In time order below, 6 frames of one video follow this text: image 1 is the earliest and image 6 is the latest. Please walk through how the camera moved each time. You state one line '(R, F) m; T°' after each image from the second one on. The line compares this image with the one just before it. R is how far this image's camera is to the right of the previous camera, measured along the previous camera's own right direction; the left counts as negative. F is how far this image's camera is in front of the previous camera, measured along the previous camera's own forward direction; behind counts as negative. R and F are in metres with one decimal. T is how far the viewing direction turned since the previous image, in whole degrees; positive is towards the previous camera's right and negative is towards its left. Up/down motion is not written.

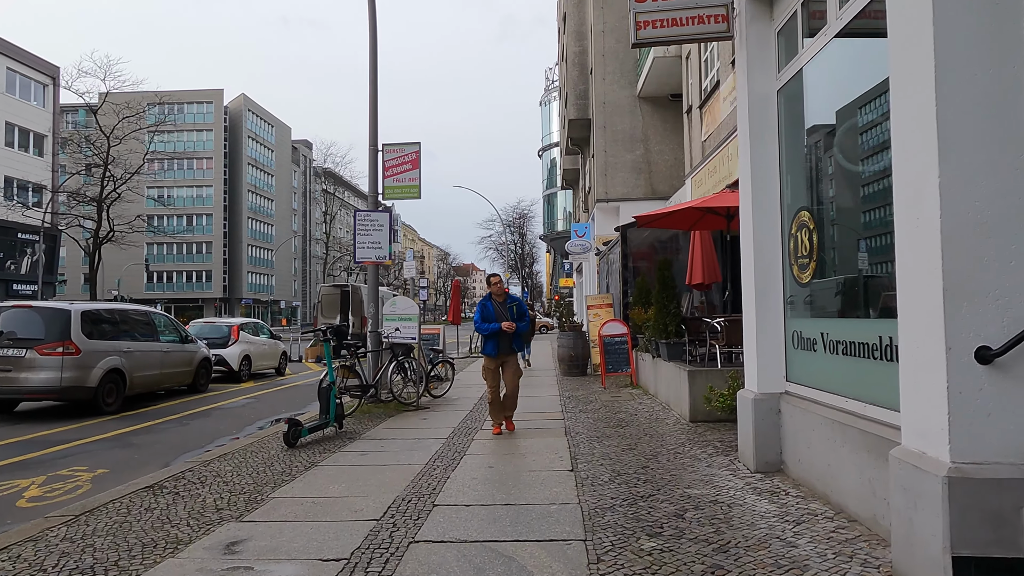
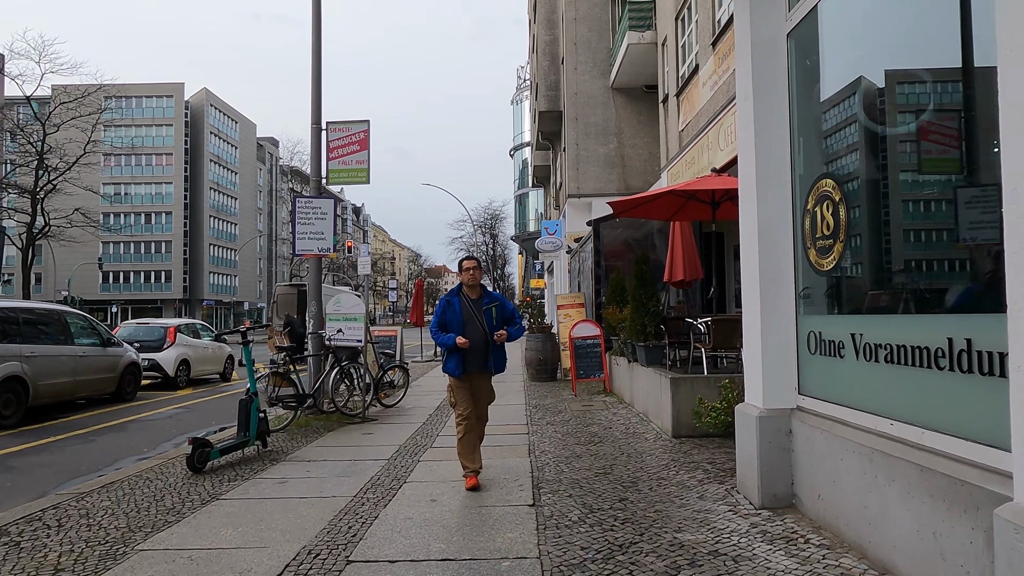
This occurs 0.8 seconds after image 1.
(+0.2, +1.4) m; +2°
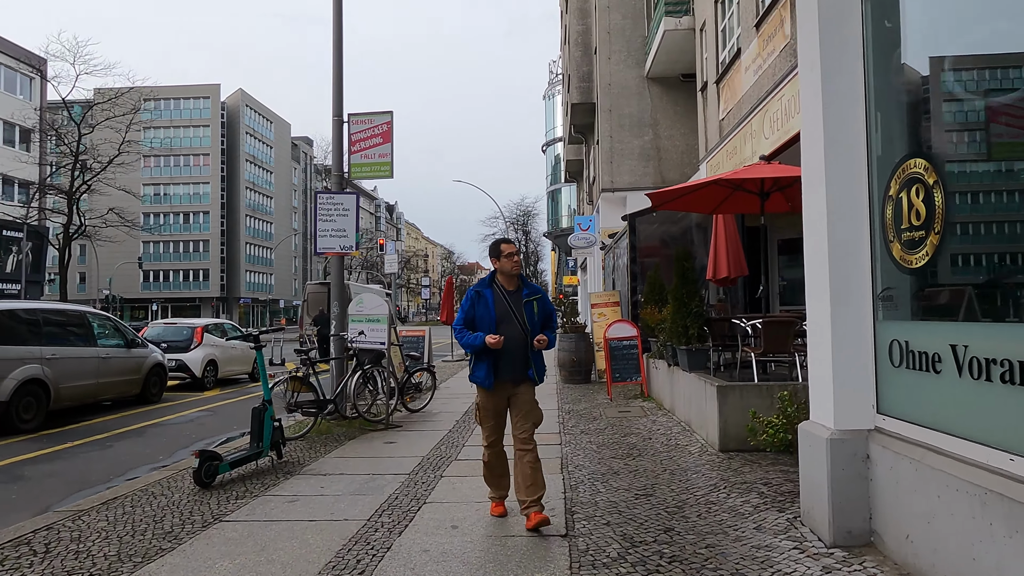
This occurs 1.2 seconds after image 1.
(0.0, +0.7) m; -3°
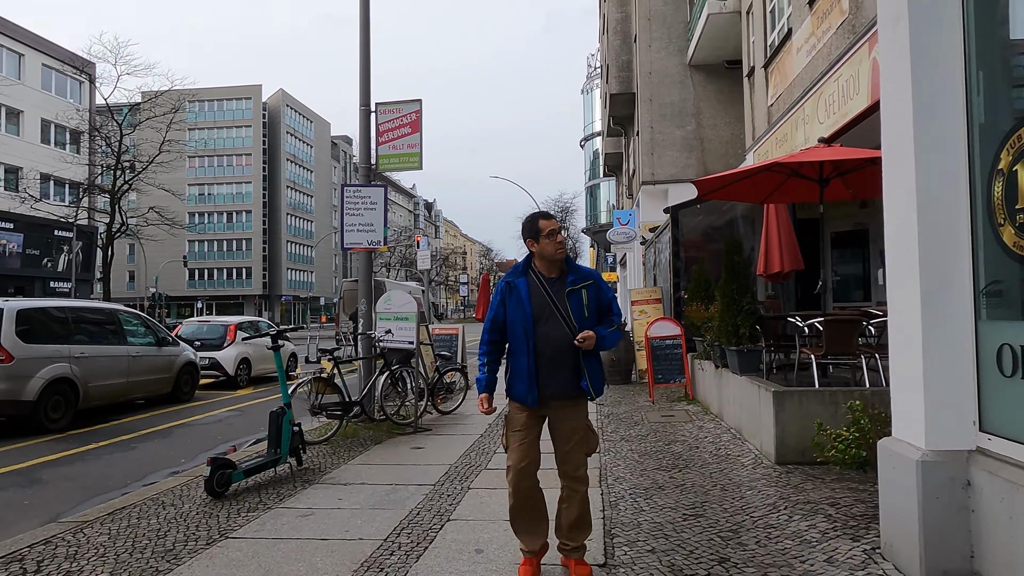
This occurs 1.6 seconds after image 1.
(+0.1, +0.6) m; -3°
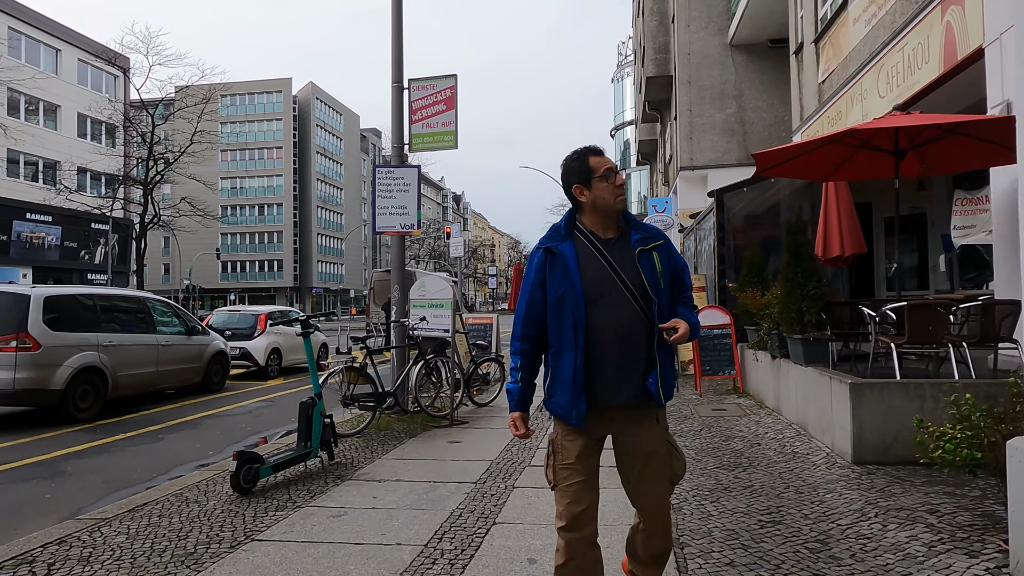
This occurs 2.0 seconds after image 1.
(-0.2, +0.6) m; -2°
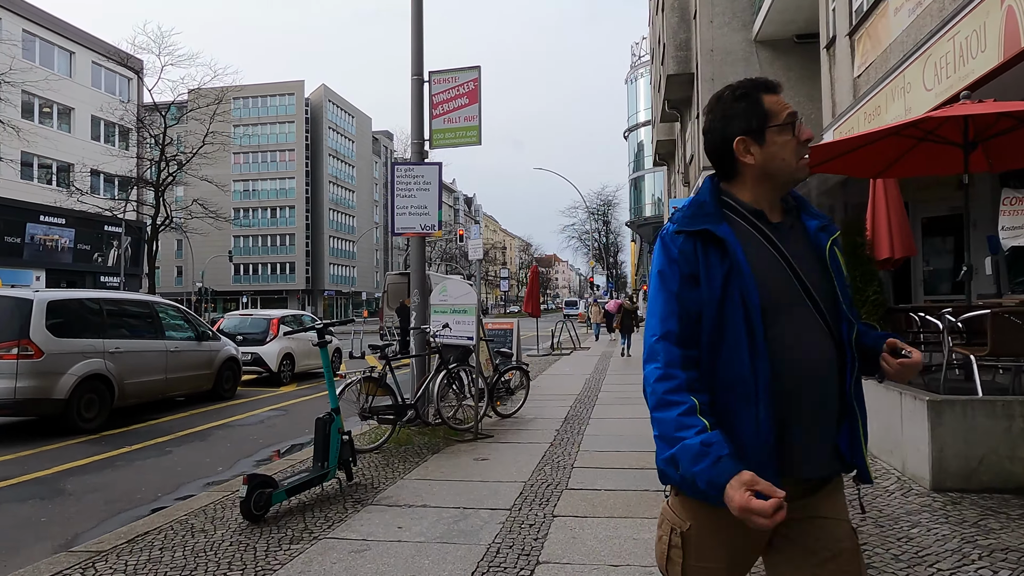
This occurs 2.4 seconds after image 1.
(-0.3, +0.6) m; -1°
